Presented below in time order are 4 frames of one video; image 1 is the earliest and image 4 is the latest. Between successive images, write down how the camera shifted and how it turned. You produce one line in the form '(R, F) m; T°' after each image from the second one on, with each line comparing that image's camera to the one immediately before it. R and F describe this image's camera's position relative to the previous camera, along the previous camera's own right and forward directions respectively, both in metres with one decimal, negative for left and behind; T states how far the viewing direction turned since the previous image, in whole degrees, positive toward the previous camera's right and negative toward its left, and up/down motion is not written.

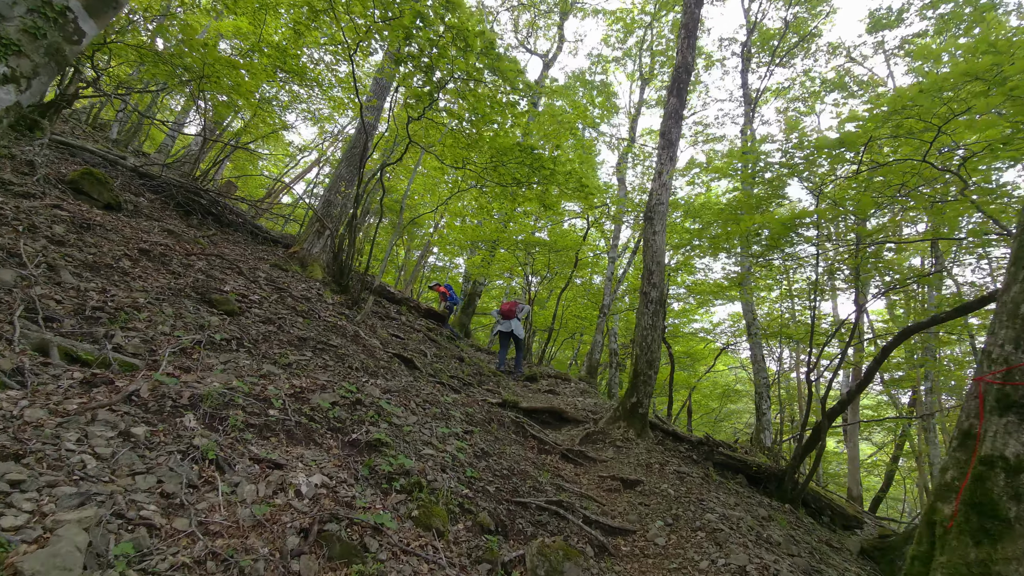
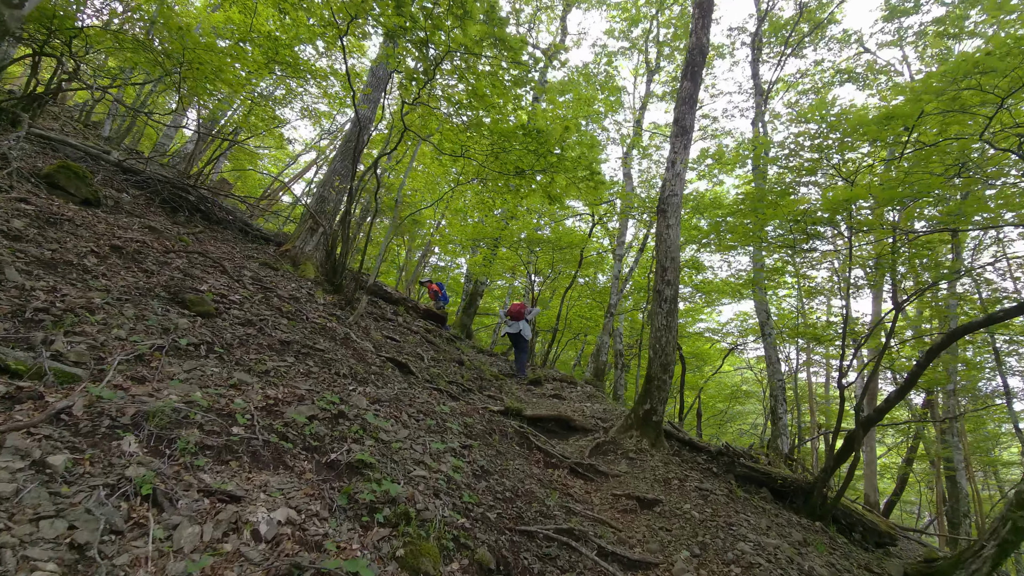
(0.0, +0.4) m; 0°
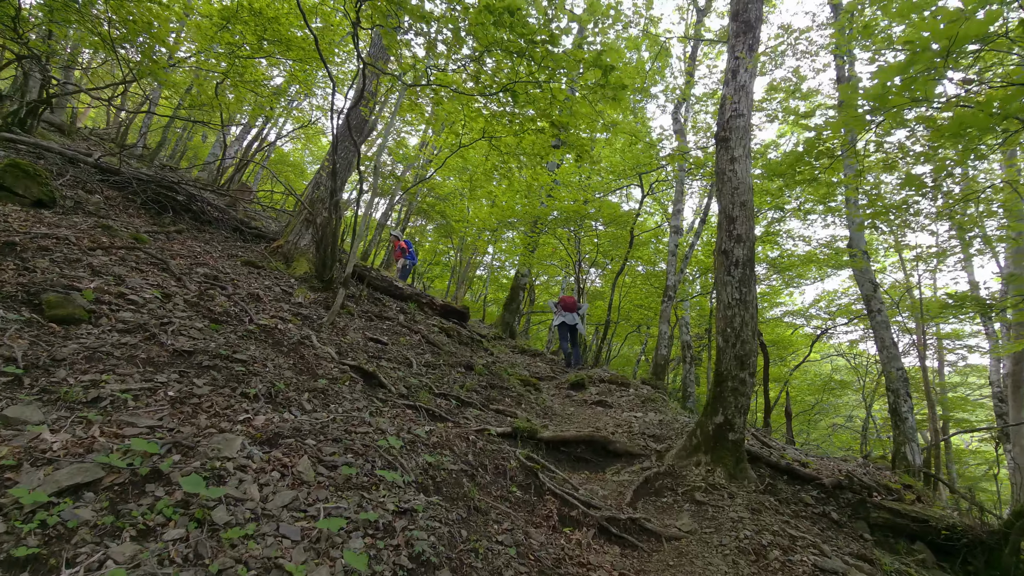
(+0.4, +1.5) m; -7°
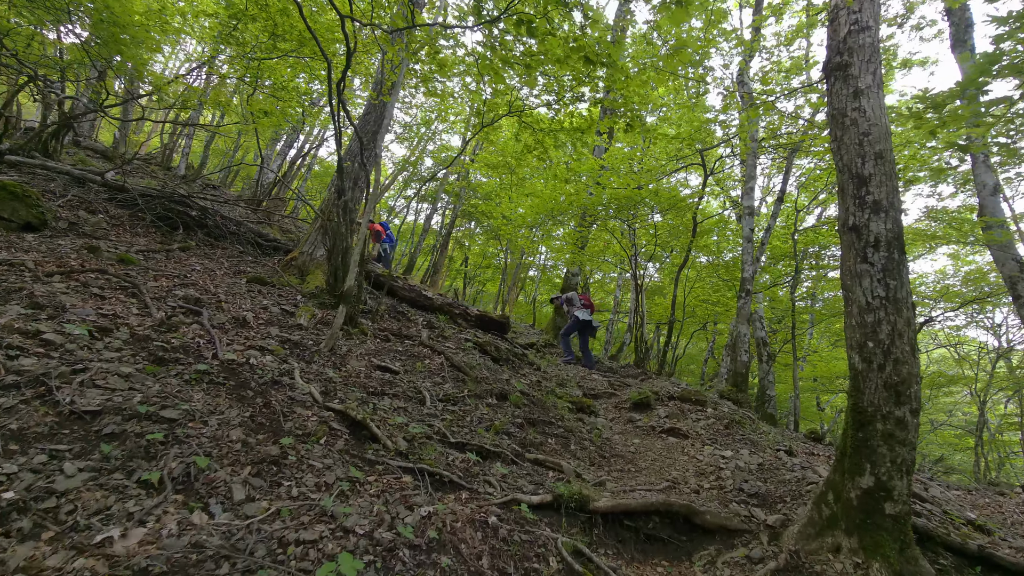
(+0.1, +1.1) m; -6°
